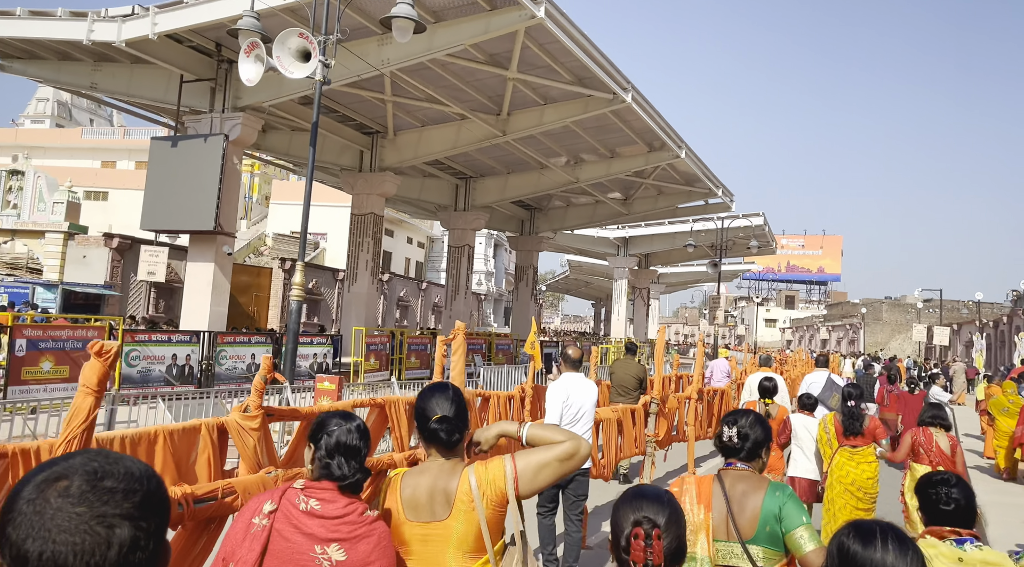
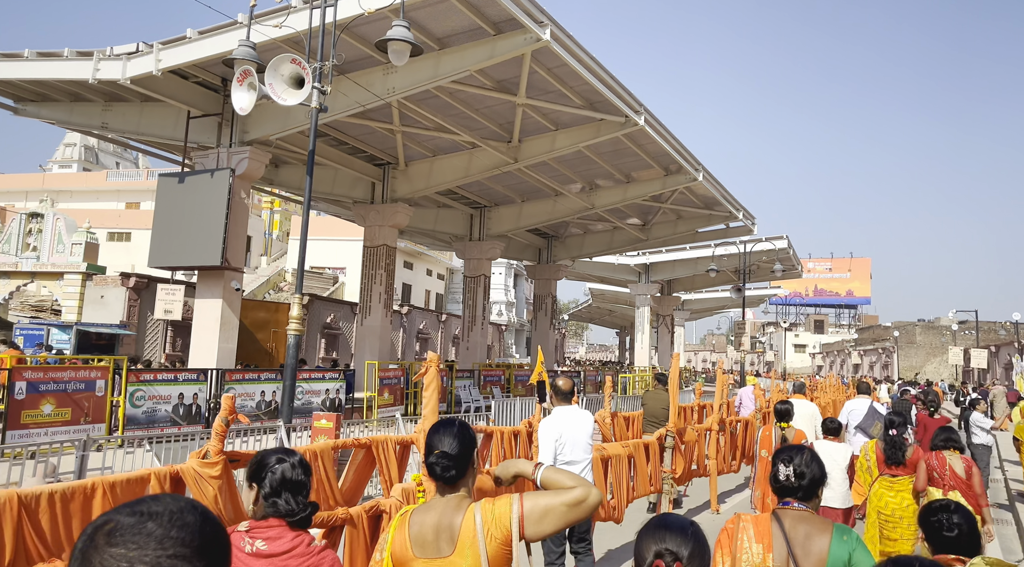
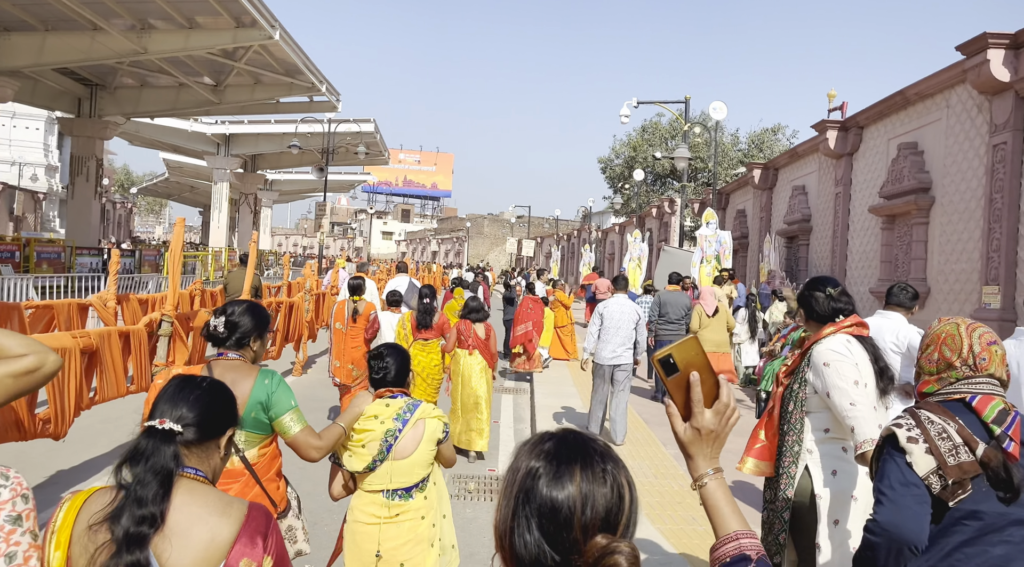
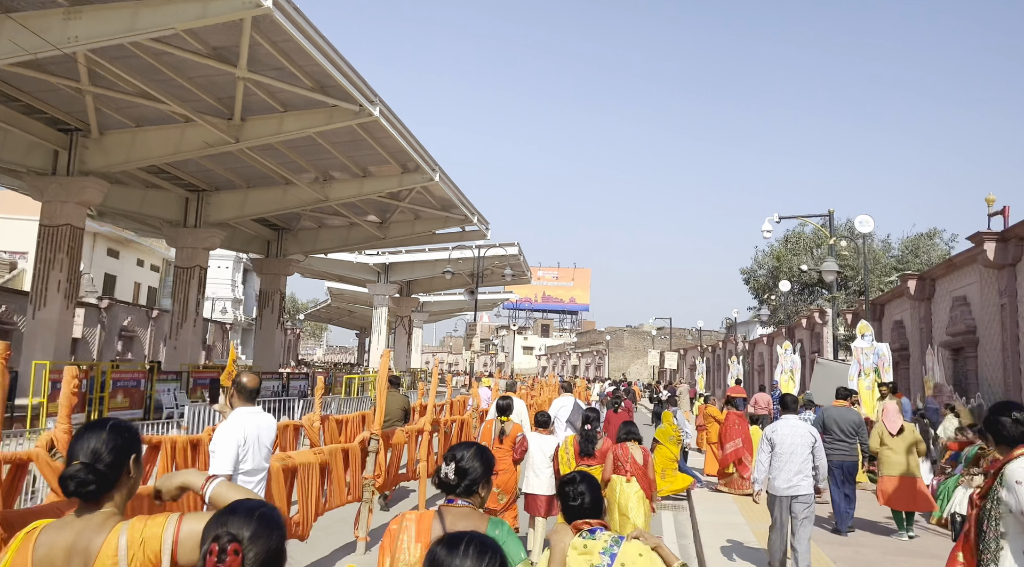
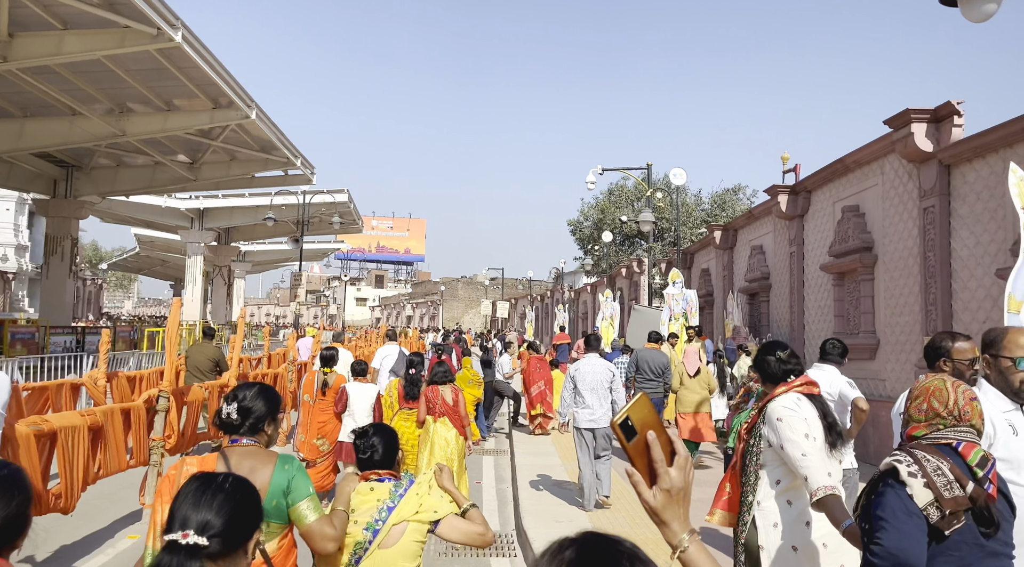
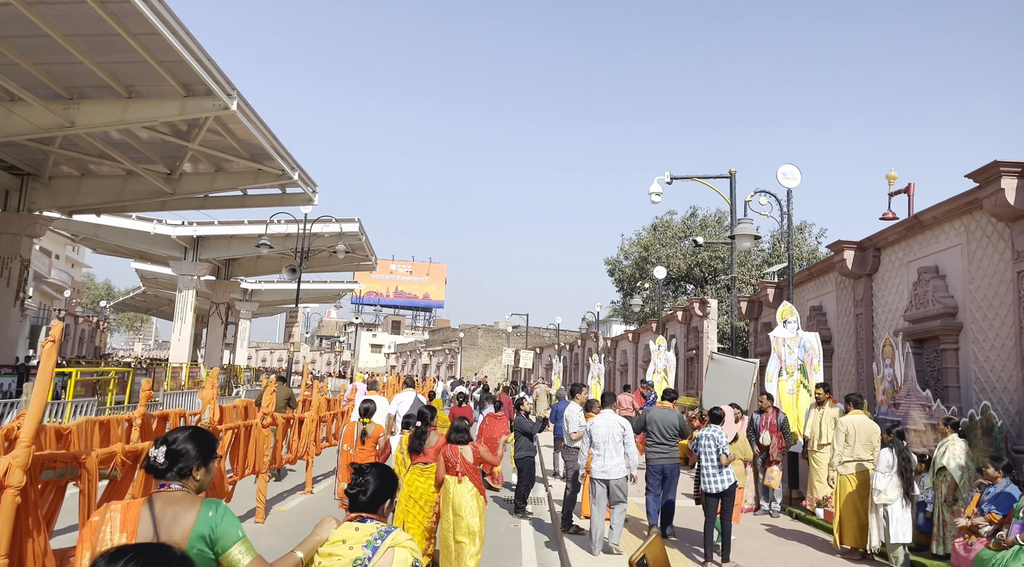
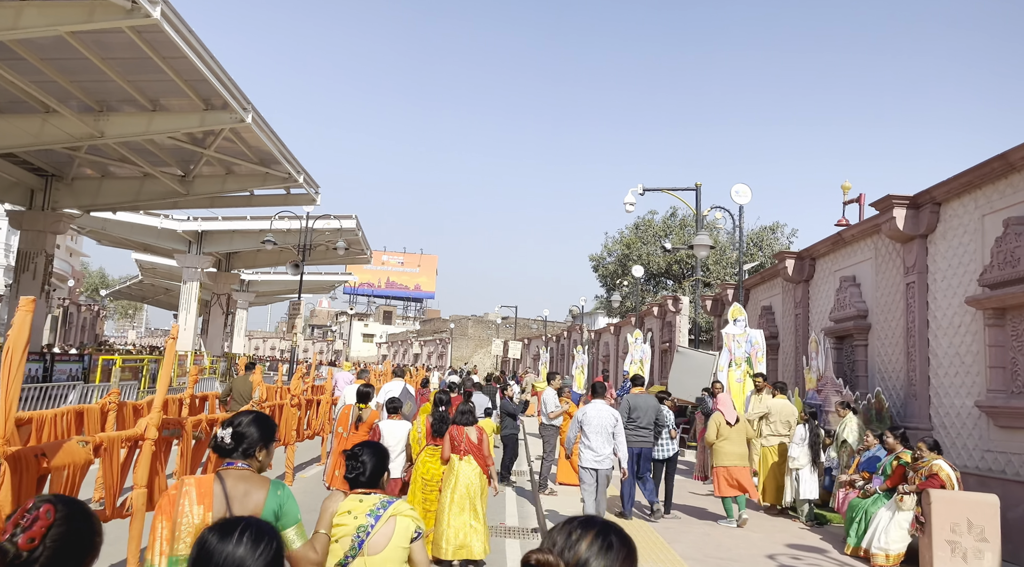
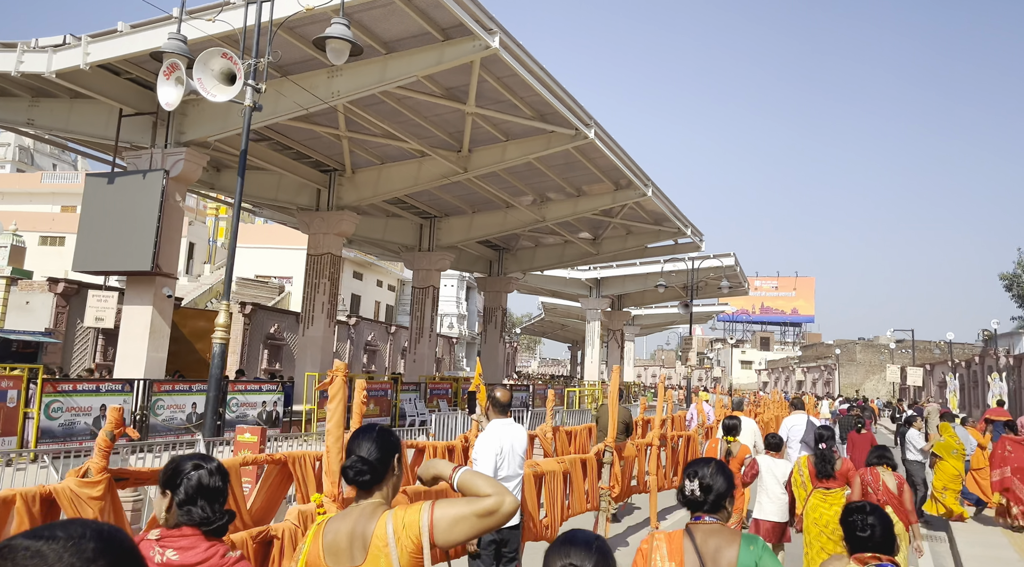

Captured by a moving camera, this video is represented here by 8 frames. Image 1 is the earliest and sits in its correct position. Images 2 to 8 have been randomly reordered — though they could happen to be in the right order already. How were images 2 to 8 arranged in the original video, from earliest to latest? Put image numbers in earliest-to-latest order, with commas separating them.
2, 8, 4, 5, 3, 7, 6
